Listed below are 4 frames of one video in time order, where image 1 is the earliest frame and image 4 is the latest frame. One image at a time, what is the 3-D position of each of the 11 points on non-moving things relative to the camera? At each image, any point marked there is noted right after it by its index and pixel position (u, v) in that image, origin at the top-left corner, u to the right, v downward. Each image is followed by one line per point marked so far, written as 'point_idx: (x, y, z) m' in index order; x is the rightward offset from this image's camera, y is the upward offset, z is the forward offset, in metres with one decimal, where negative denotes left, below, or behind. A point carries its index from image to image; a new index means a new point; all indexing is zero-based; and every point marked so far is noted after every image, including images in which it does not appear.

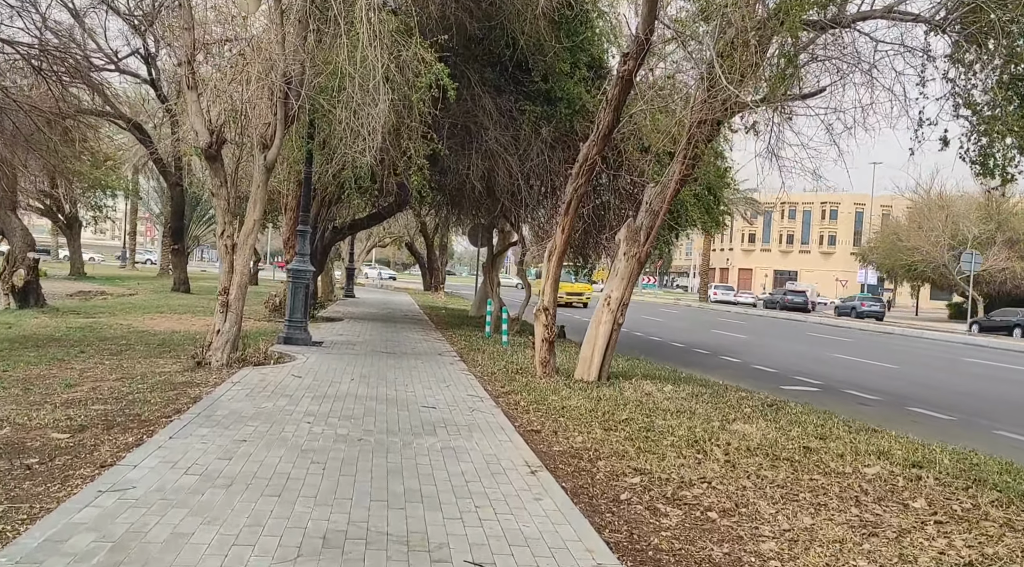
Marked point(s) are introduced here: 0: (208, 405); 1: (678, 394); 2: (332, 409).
0: (-2.7, -1.1, +7.5) m
1: (+2.1, -1.4, +10.9) m
2: (-1.6, -1.1, +7.7) m
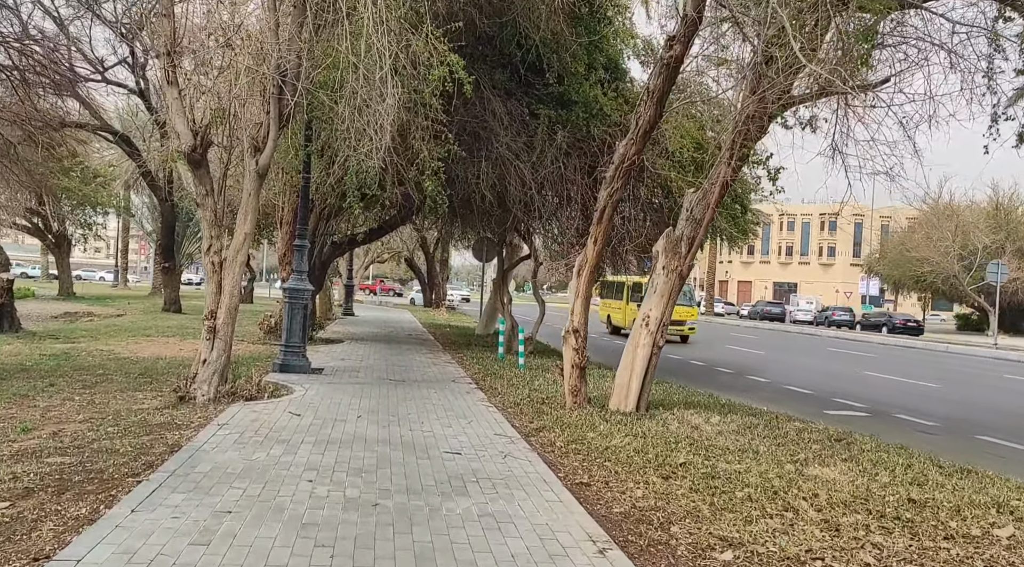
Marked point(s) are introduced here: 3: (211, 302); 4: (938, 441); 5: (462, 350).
0: (-2.4, -1.3, +6.2) m
1: (+2.4, -1.6, +9.6) m
2: (-1.3, -1.3, +6.4) m
3: (-3.3, -0.2, +9.2) m
4: (+5.5, -2.0, +10.9) m
5: (-1.1, -1.4, +17.9) m
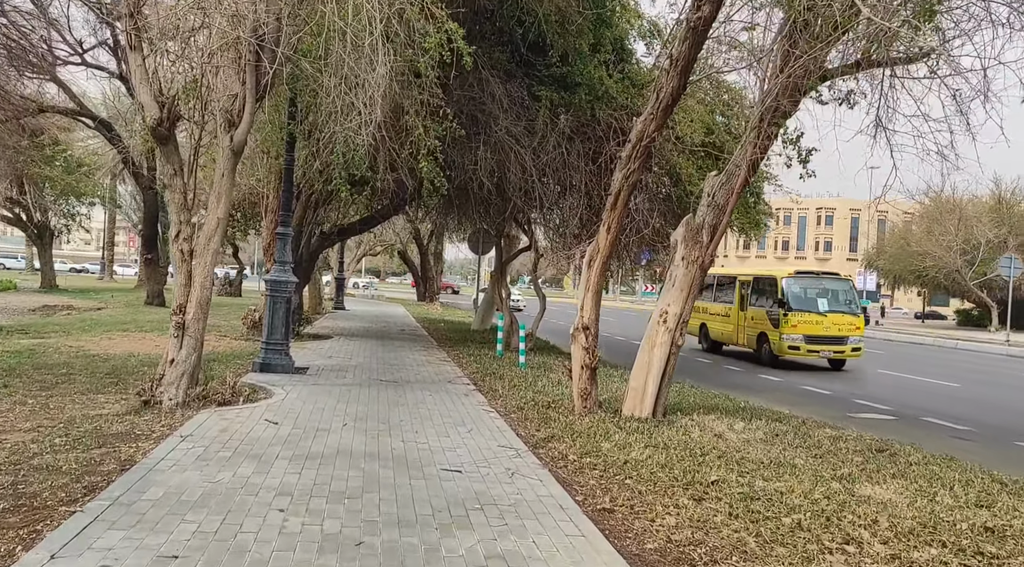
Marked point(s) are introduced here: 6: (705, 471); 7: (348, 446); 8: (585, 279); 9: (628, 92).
0: (-2.3, -1.2, +5.2) m
1: (+2.5, -1.5, +8.7) m
2: (-1.2, -1.3, +5.4) m
3: (-3.2, -0.1, +8.3) m
4: (+5.5, -1.9, +10.0) m
5: (-1.1, -1.2, +17.0) m
6: (+1.5, -1.5, +6.8) m
7: (-1.3, -1.2, +6.5) m
8: (+0.8, 0.0, +9.1) m
9: (+2.2, +3.6, +16.1) m
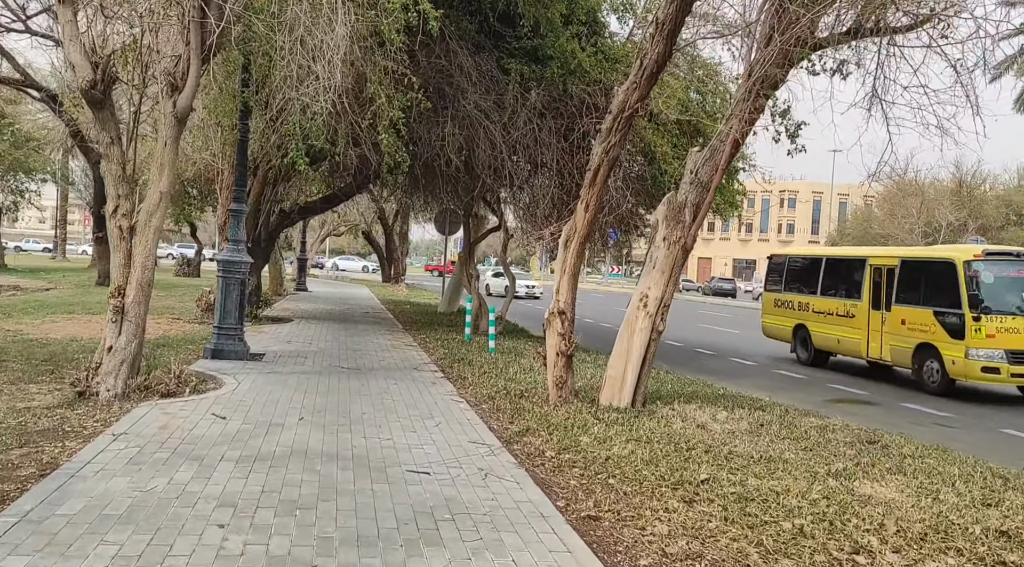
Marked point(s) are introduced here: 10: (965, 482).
0: (-2.4, -1.1, +4.5) m
1: (+2.2, -1.4, +8.2) m
2: (-1.4, -1.2, +4.8) m
3: (-3.5, +0.1, +7.5) m
4: (+5.1, -1.8, +9.7) m
5: (-1.7, -0.9, +16.3) m
6: (+1.3, -1.4, +6.2) m
7: (-1.4, -1.1, +5.9) m
8: (+0.5, +0.2, +8.5) m
9: (+1.6, +3.9, +15.5) m
10: (+3.4, -1.5, +6.4) m
